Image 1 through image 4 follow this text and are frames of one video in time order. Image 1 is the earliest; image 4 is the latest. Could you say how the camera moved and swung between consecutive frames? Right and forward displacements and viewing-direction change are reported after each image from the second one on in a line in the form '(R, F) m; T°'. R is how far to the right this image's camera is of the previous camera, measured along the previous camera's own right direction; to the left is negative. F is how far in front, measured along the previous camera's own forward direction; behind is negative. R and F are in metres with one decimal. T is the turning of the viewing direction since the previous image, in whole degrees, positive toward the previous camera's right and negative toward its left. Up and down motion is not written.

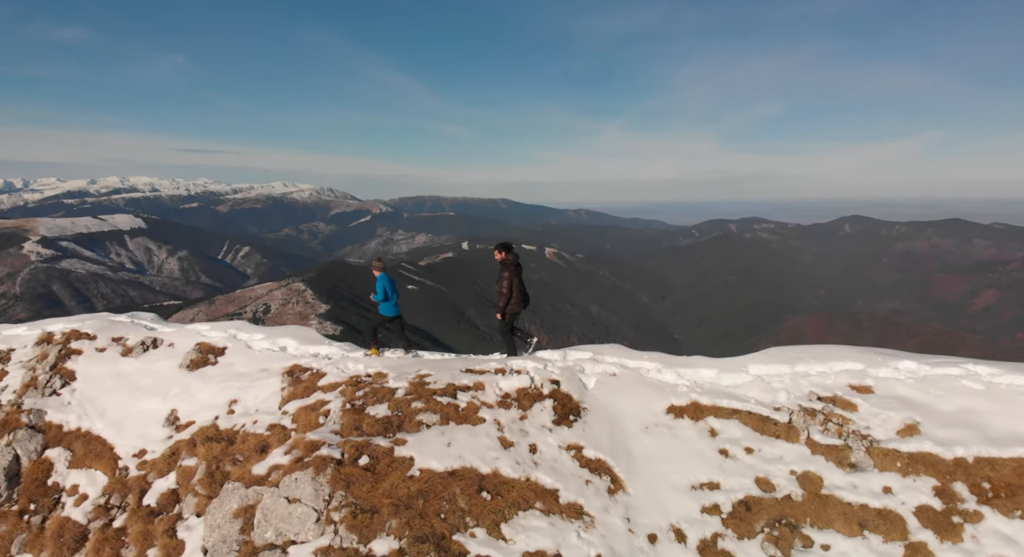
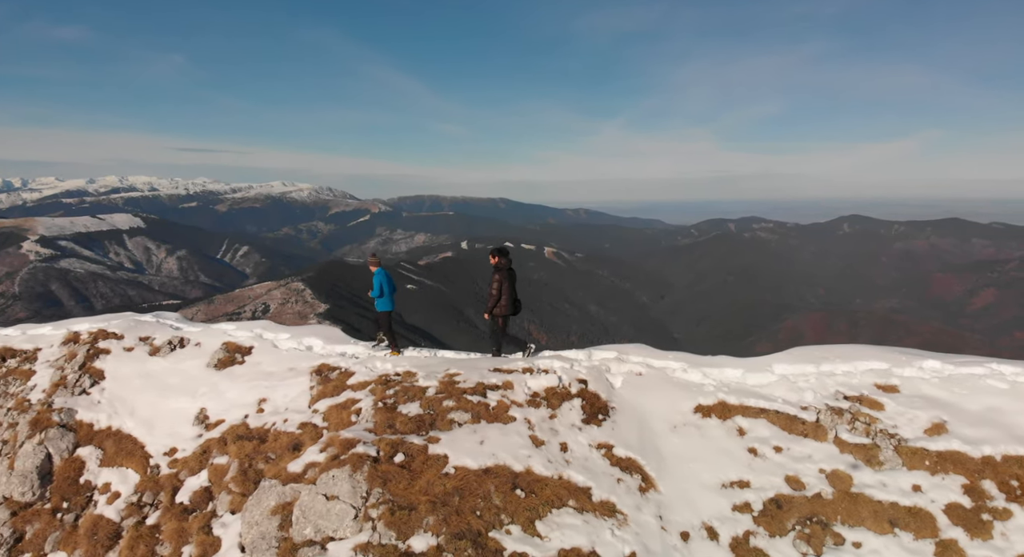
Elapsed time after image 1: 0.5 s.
(-0.8, -0.1) m; 0°
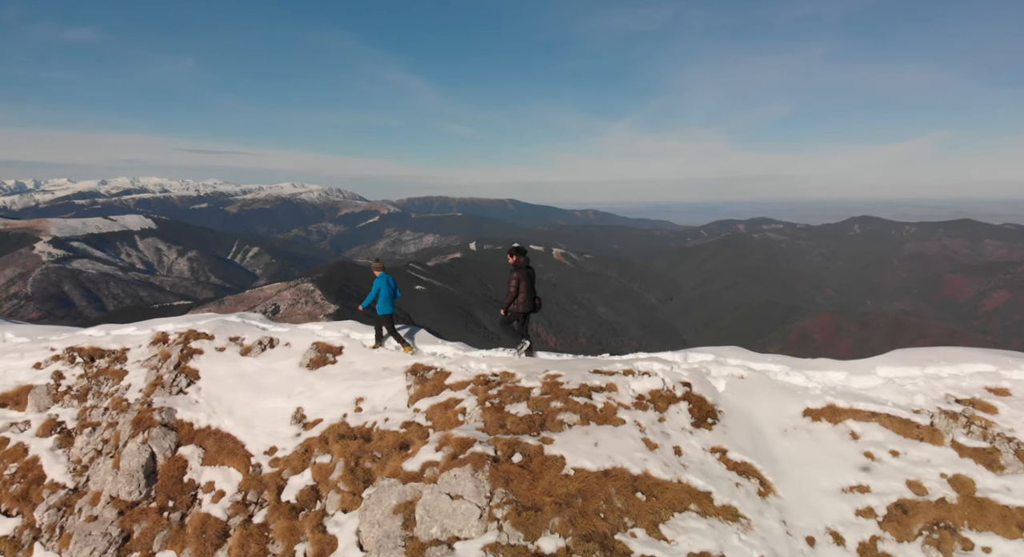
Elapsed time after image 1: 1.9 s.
(-2.7, 0.0) m; -1°
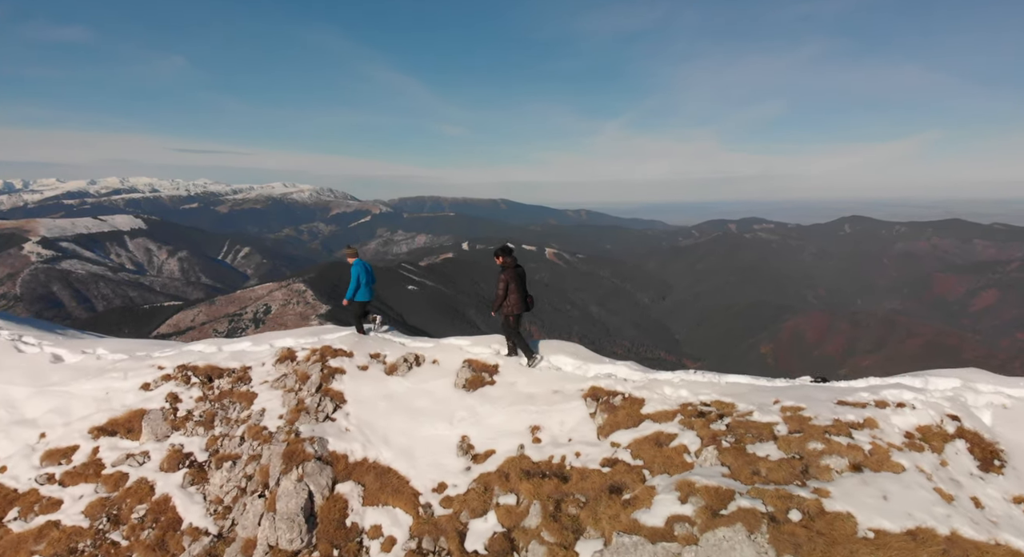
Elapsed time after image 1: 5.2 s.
(-5.6, +2.2) m; 0°
